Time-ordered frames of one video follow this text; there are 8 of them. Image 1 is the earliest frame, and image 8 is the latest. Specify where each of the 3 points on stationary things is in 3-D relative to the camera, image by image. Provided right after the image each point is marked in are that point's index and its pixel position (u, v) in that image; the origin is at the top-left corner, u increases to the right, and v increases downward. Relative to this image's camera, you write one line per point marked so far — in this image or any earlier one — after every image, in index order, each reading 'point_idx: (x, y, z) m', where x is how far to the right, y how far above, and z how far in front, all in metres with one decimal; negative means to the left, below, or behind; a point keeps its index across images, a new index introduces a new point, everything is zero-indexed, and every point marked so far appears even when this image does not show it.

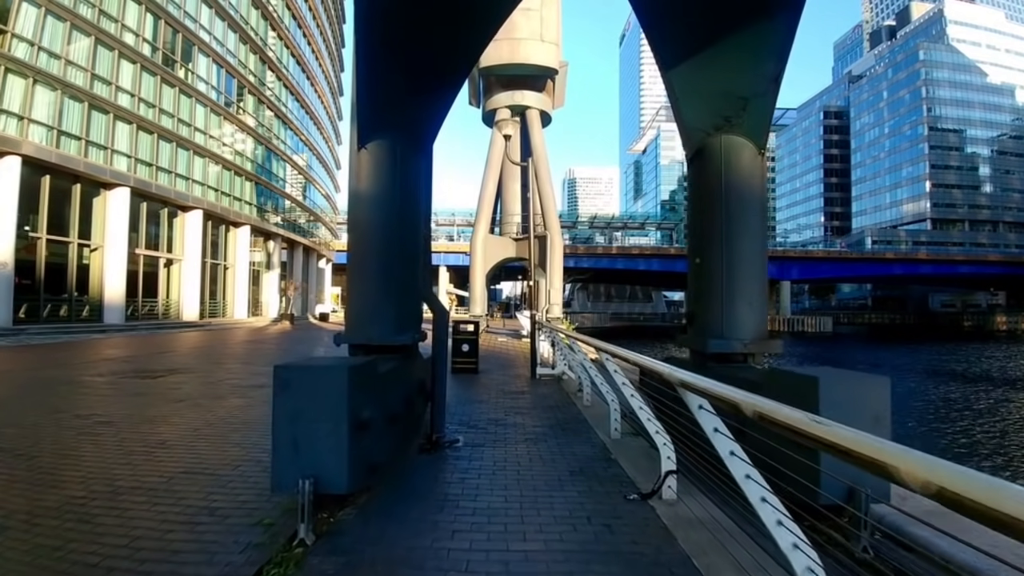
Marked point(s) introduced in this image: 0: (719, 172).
0: (+2.2, +1.2, +5.8) m
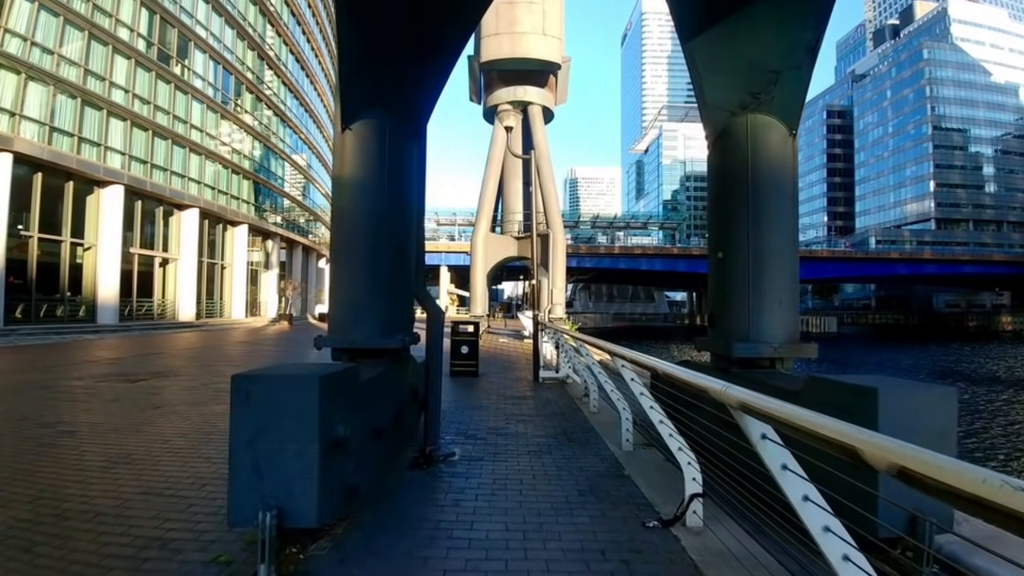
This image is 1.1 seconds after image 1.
0: (+2.2, +1.2, +5.2) m
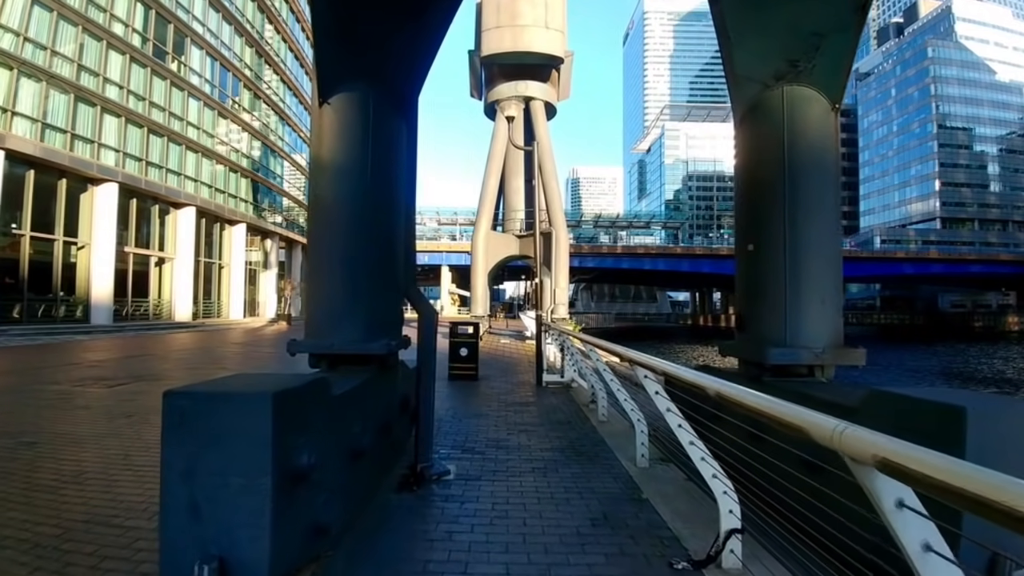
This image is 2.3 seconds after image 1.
0: (+2.2, +1.3, +4.6) m
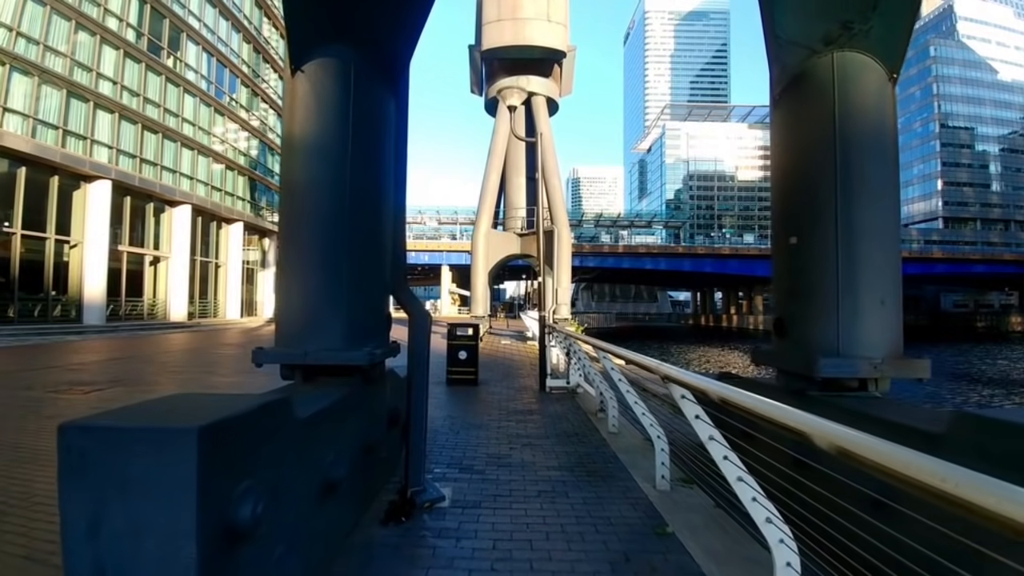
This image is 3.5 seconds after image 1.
0: (+2.2, +1.3, +4.0) m
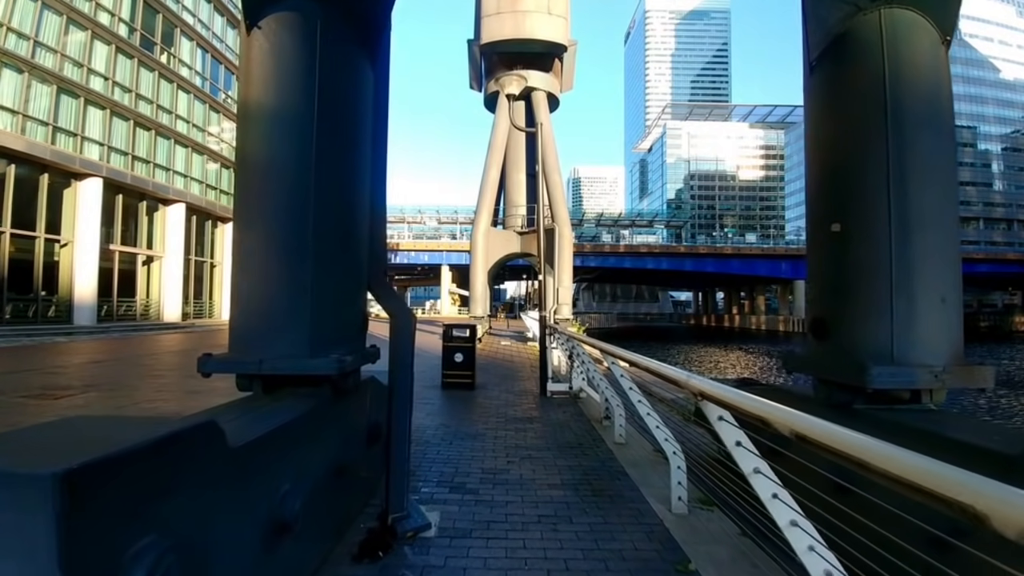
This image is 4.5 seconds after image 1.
0: (+2.2, +1.3, +3.4) m
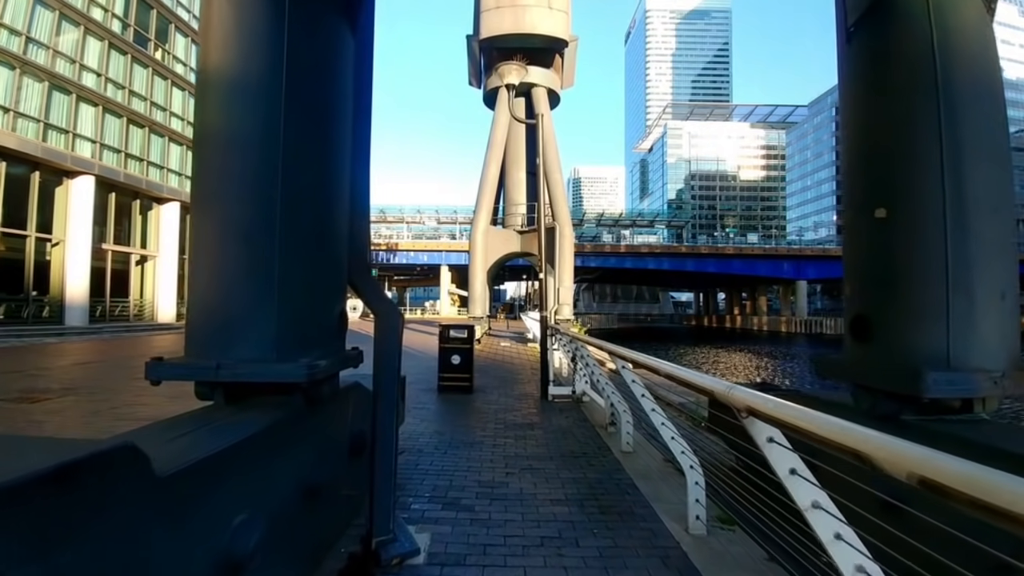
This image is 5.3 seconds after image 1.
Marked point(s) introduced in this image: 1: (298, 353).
0: (+2.2, +1.3, +2.9) m
1: (-1.1, -0.3, +2.8) m
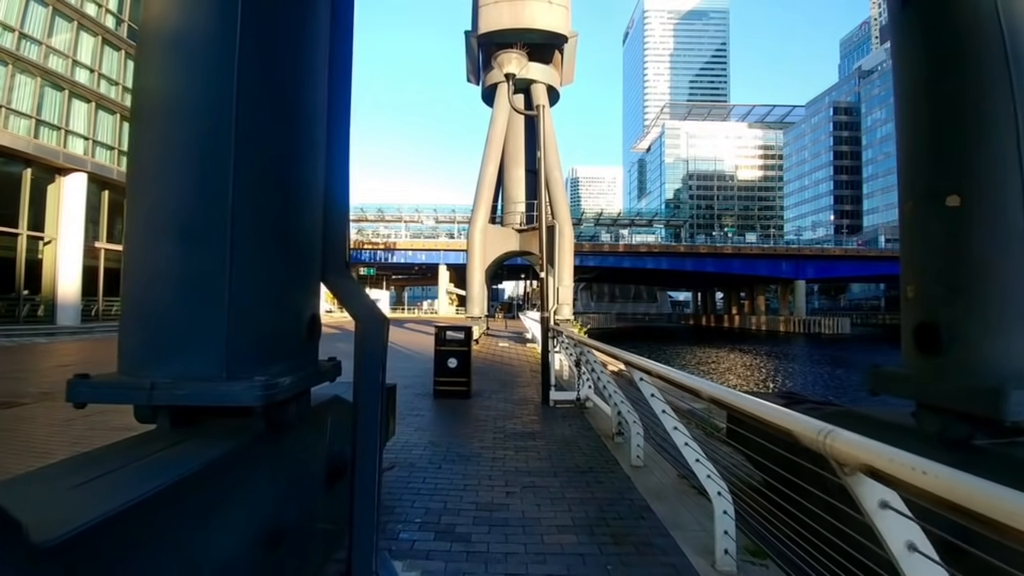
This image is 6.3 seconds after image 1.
0: (+2.2, +1.3, +2.5) m
1: (-1.1, -0.3, +2.3) m
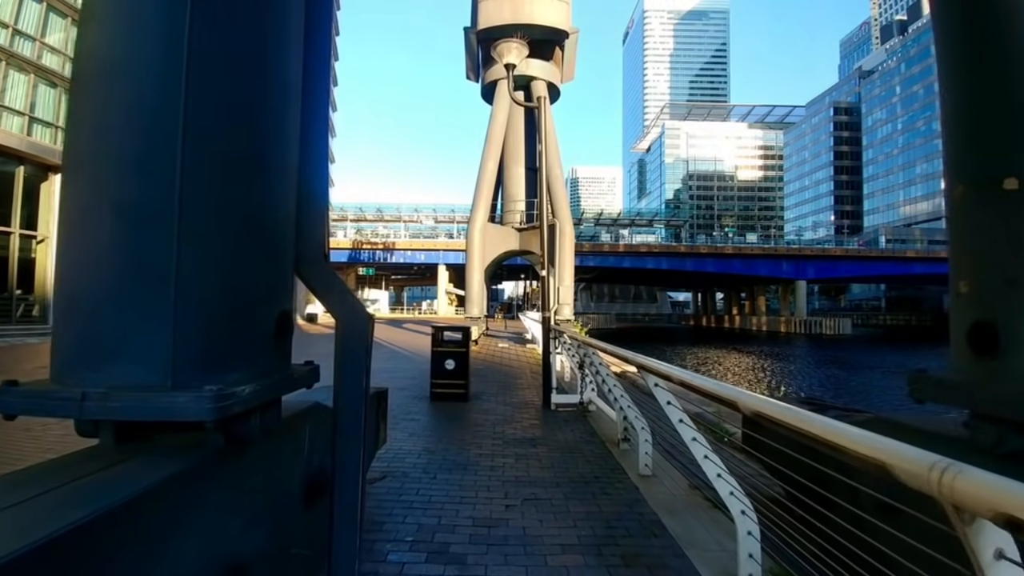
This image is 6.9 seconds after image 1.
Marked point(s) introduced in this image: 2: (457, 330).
0: (+2.2, +1.3, +2.1) m
1: (-1.1, -0.3, +2.0) m
2: (-0.9, -0.6, +9.2) m
